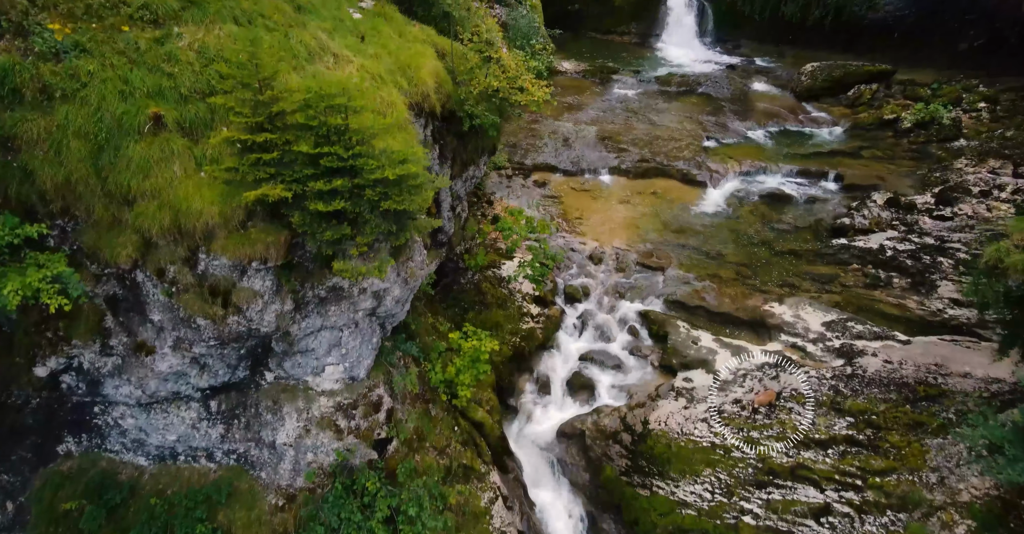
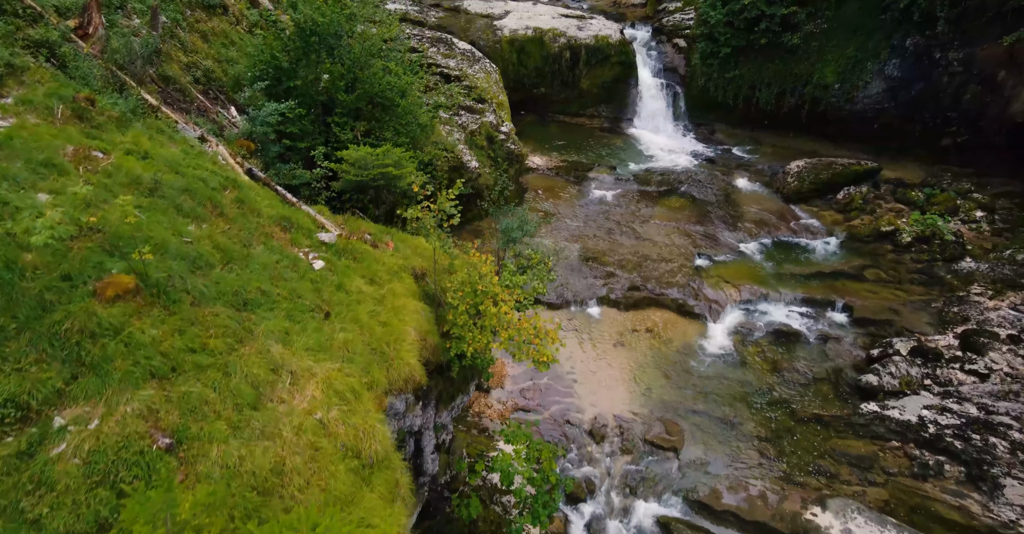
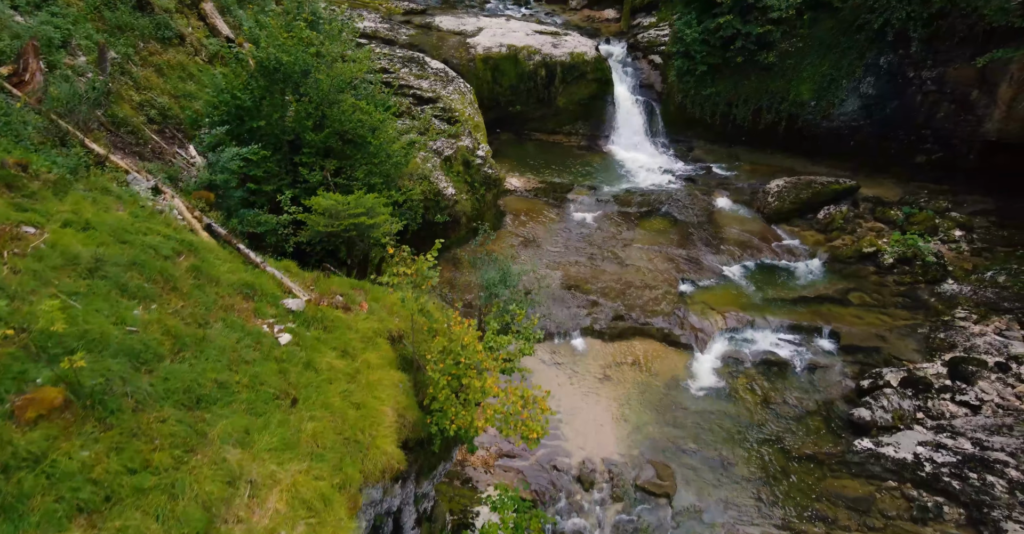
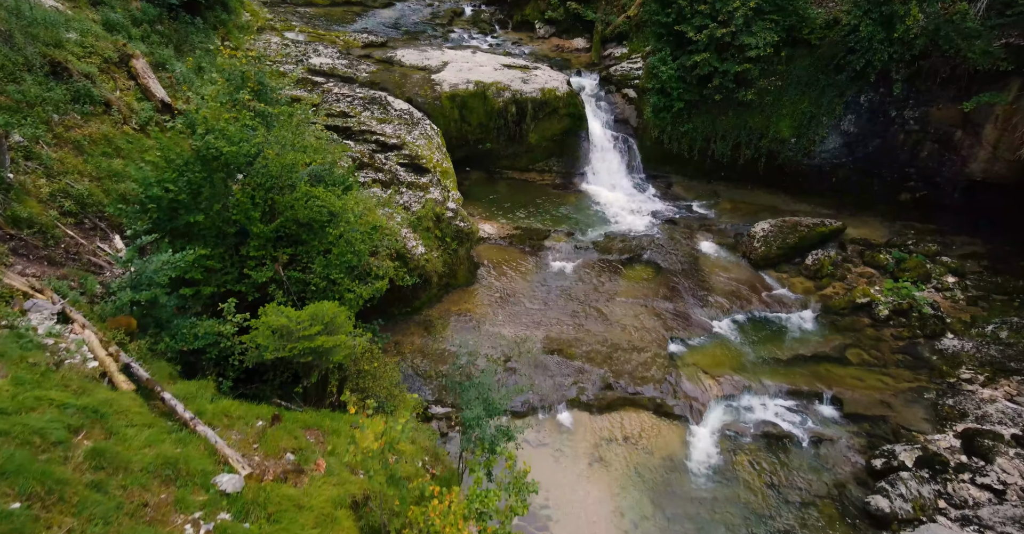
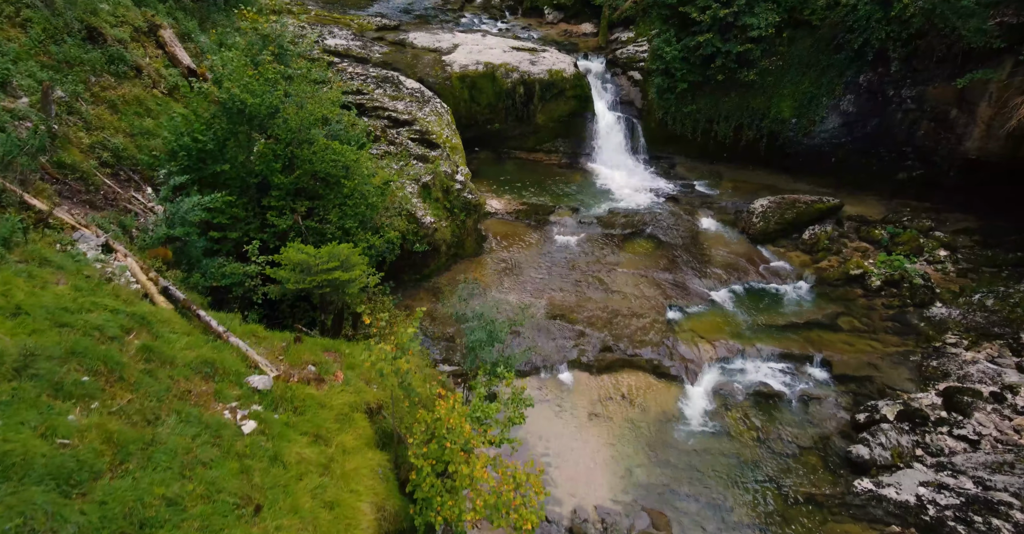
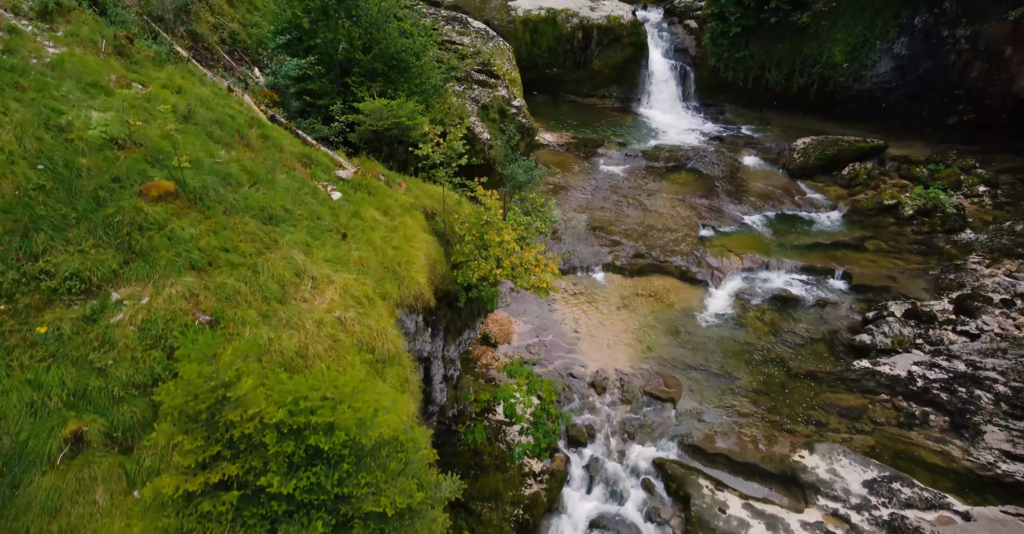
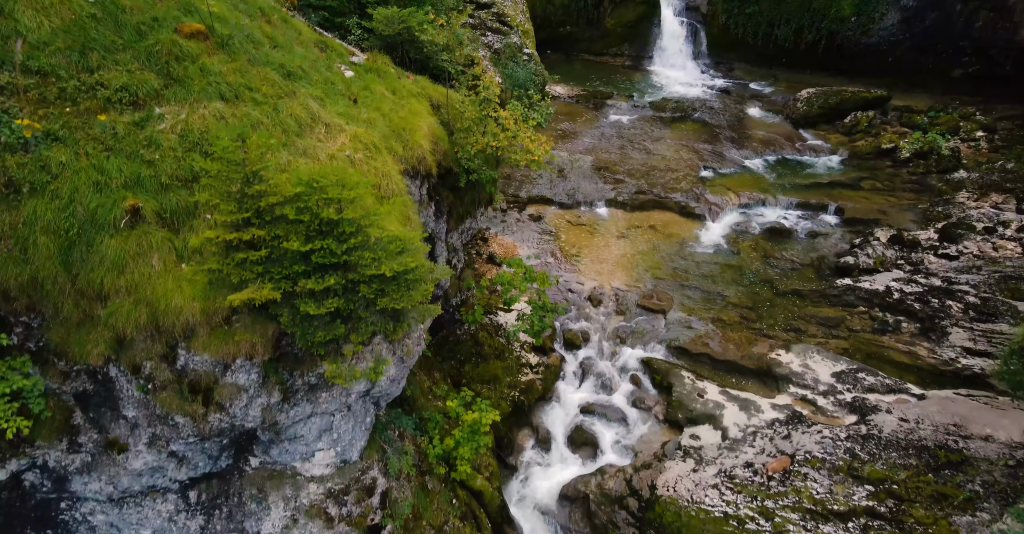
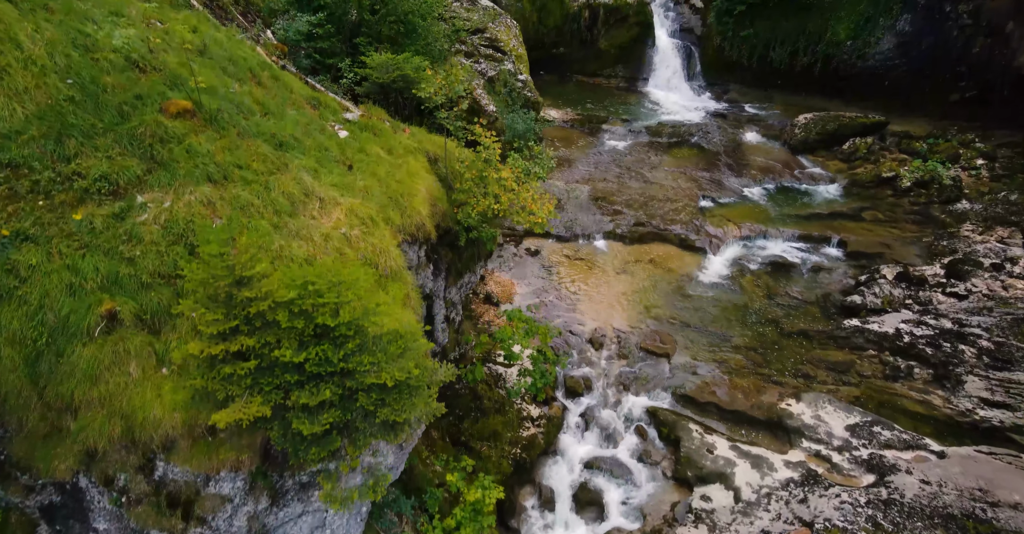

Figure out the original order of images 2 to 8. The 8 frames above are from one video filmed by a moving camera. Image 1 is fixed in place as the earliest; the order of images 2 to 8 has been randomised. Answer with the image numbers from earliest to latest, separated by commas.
7, 8, 6, 2, 3, 5, 4
